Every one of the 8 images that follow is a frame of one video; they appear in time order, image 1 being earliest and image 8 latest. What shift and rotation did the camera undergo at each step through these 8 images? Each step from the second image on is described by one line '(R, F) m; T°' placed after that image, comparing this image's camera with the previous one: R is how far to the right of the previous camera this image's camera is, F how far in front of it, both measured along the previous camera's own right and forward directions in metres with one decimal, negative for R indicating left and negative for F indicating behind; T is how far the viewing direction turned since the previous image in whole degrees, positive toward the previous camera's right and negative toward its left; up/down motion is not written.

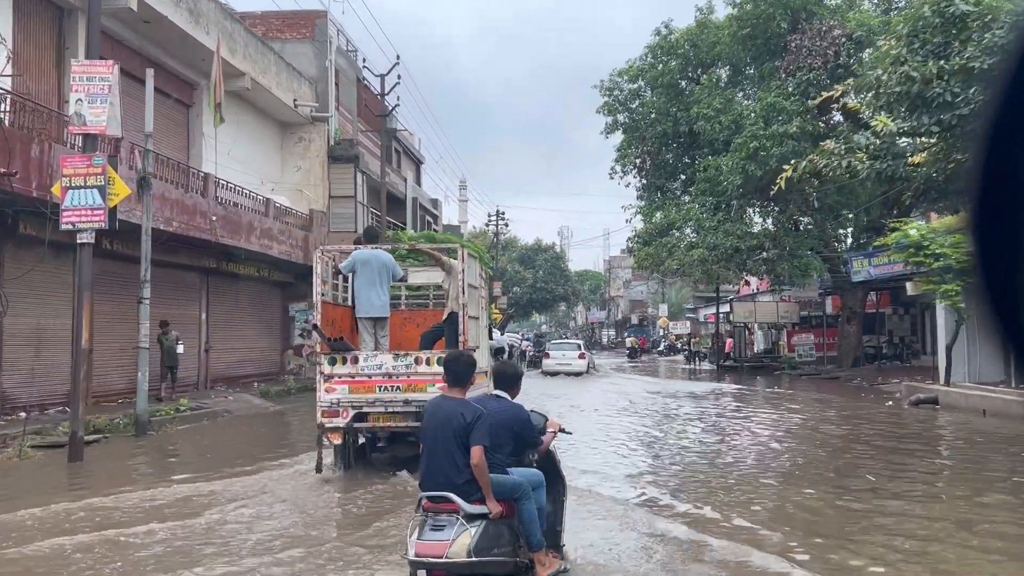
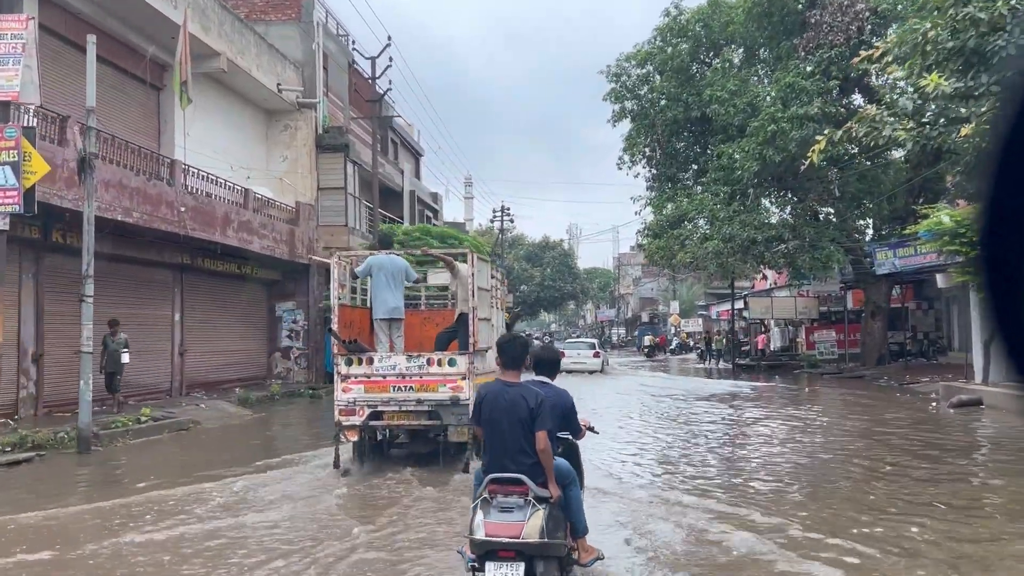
(+0.2, +1.4) m; -1°
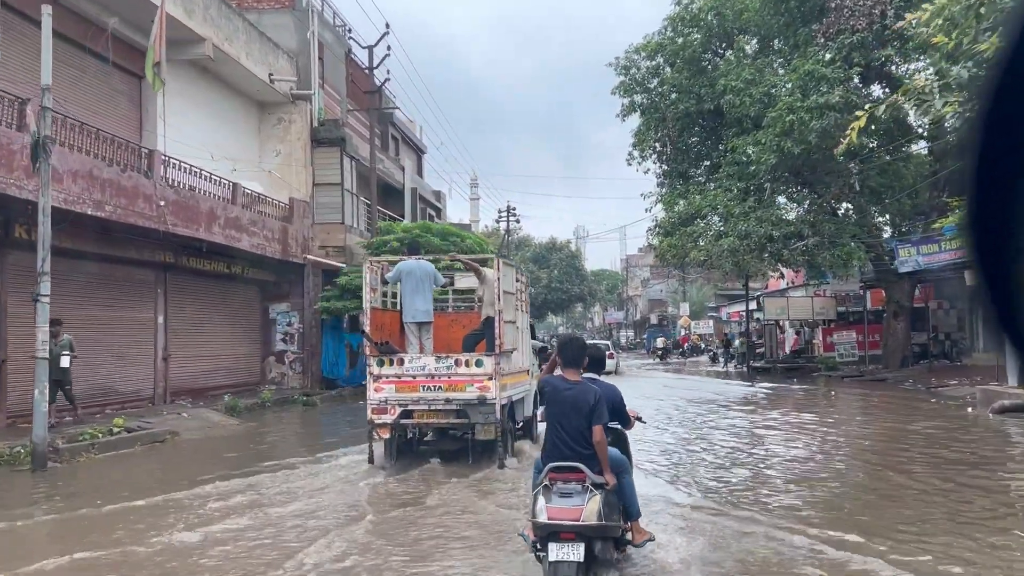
(0.0, +1.0) m; 0°
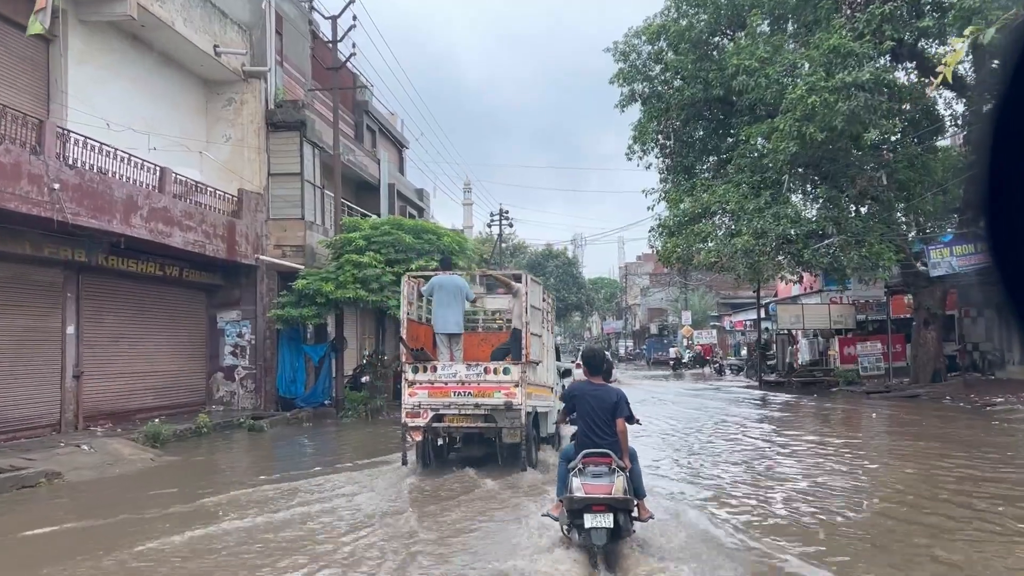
(+0.3, +2.5) m; 0°
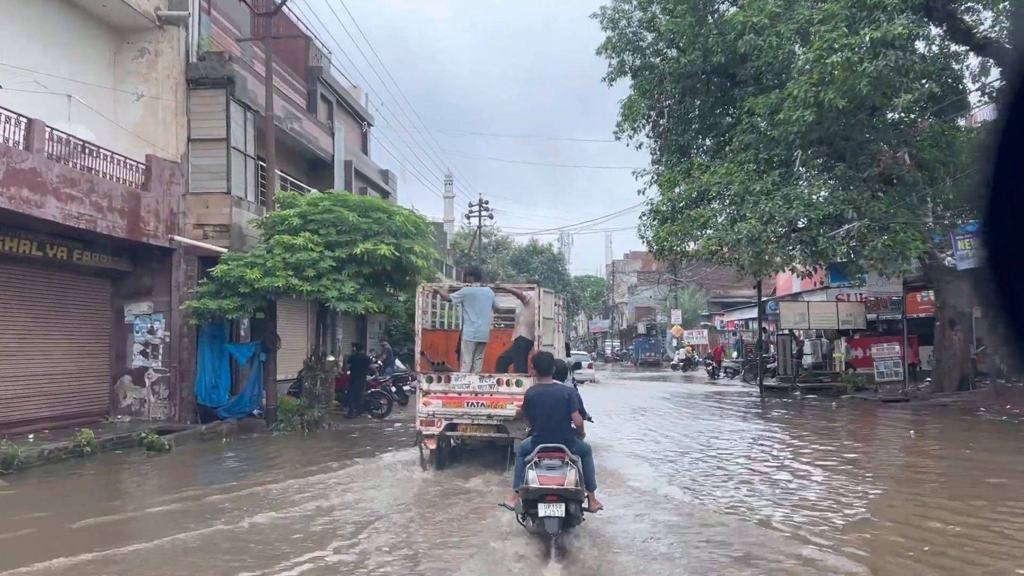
(+0.3, +2.7) m; +1°
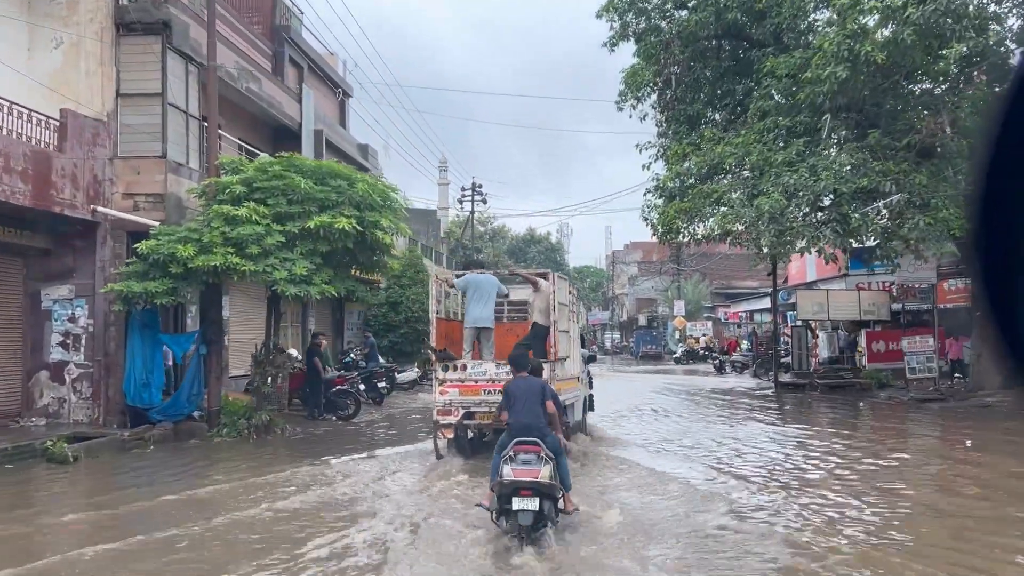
(+0.2, +2.1) m; 0°
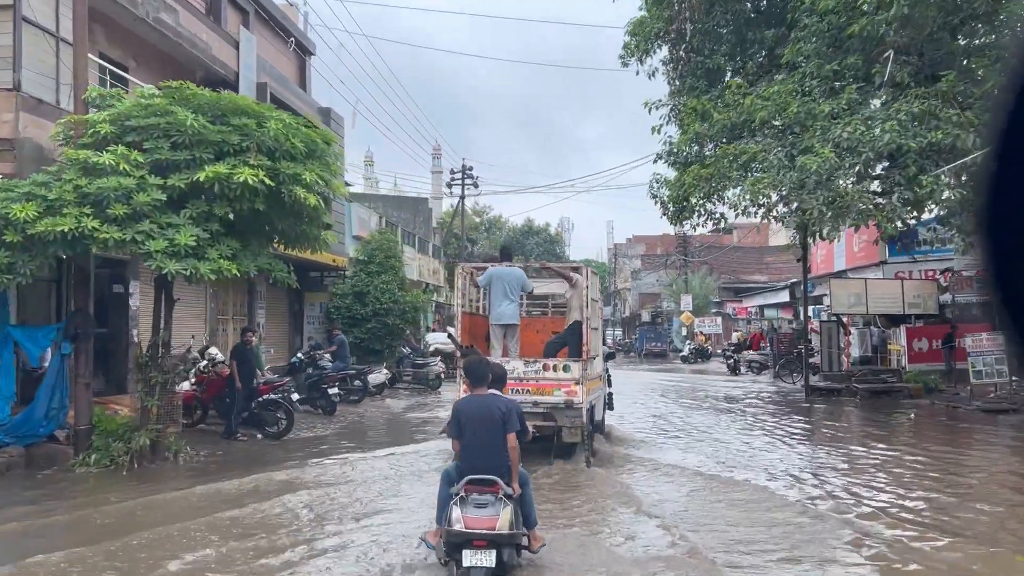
(+0.3, +3.1) m; 0°
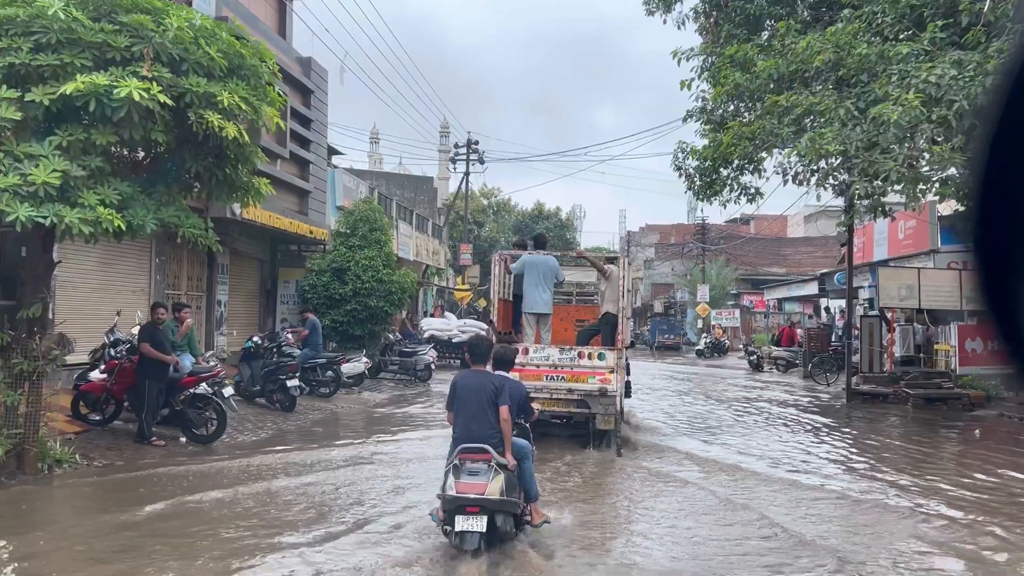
(+0.2, +2.3) m; -1°
